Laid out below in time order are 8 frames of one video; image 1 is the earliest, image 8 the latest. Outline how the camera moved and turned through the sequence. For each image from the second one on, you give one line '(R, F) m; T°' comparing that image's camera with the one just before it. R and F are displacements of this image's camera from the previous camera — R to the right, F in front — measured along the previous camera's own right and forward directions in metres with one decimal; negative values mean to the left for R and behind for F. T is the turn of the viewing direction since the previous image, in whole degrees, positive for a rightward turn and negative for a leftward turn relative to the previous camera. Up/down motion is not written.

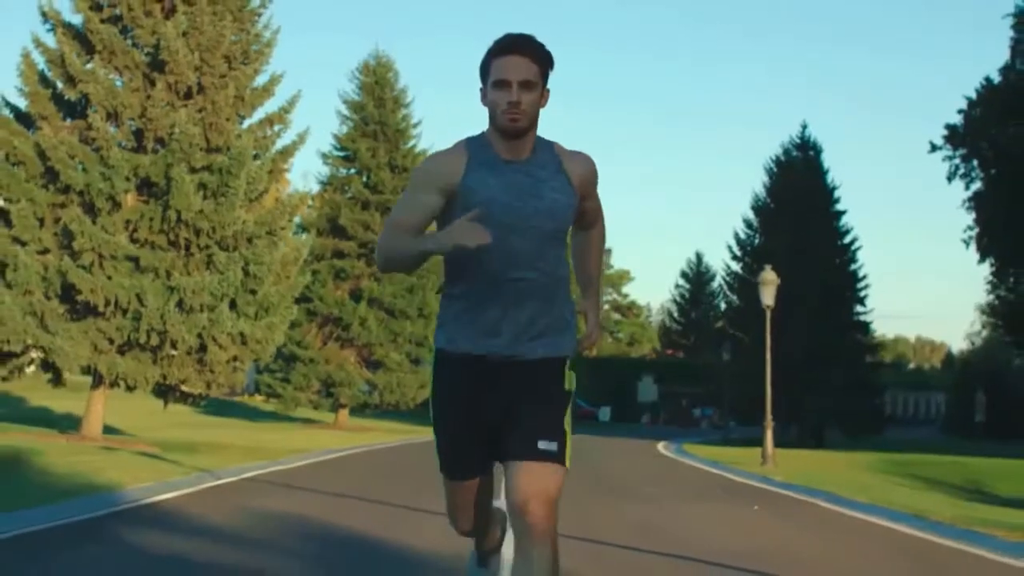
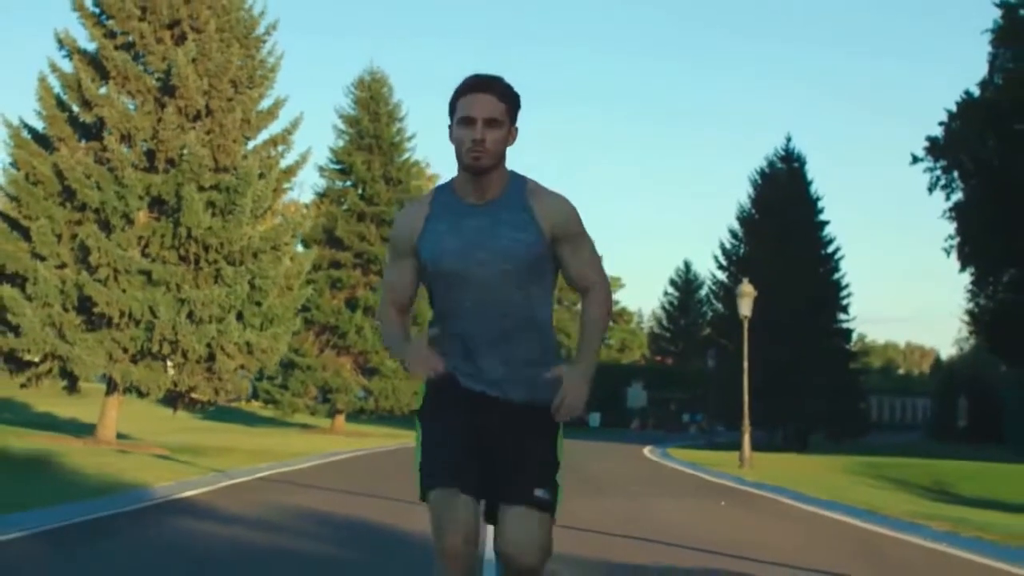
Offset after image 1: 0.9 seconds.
(0.0, -1.7) m; 0°
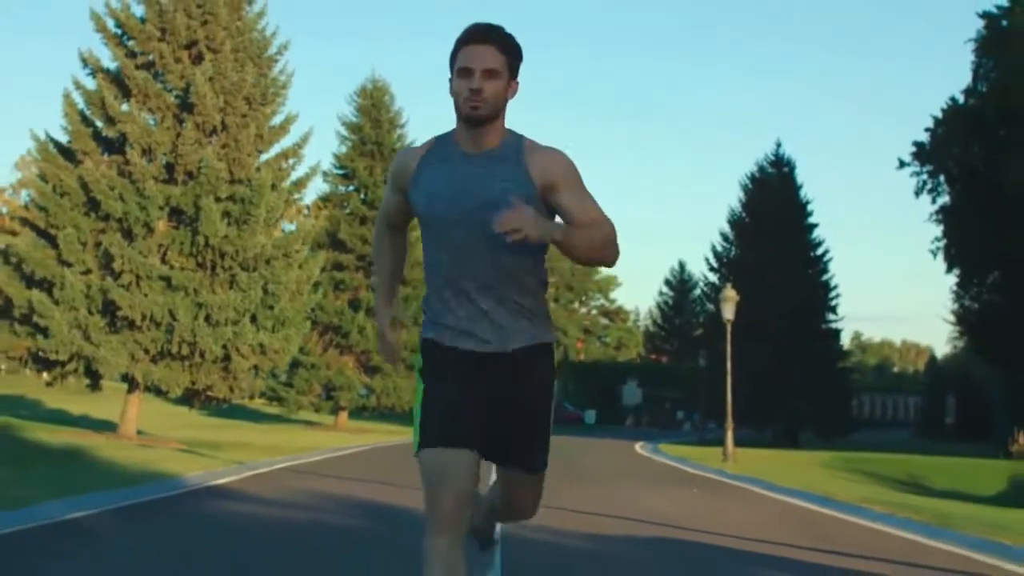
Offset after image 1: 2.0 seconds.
(0.0, -2.0) m; 0°
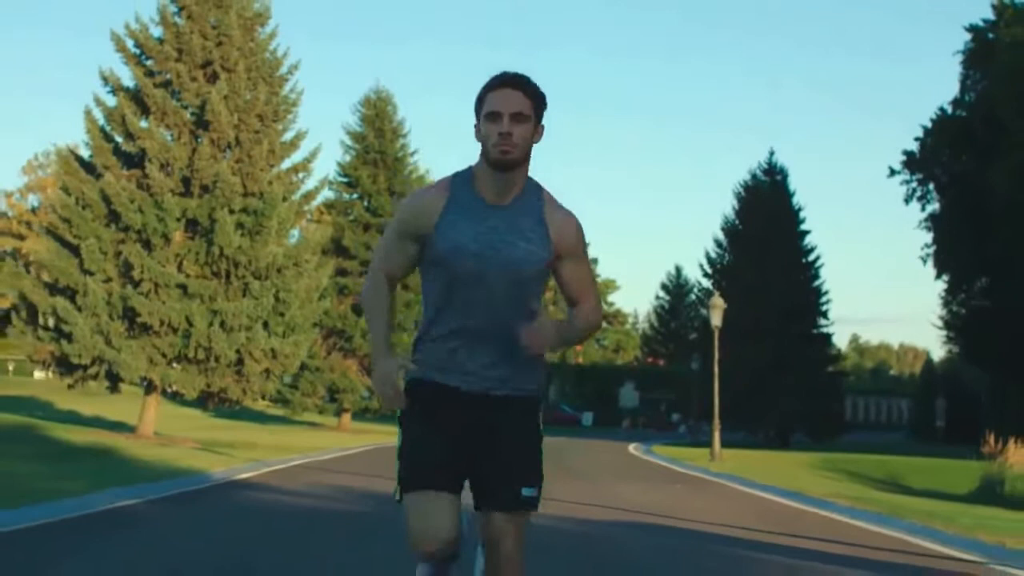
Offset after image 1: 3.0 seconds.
(0.0, -1.7) m; 0°
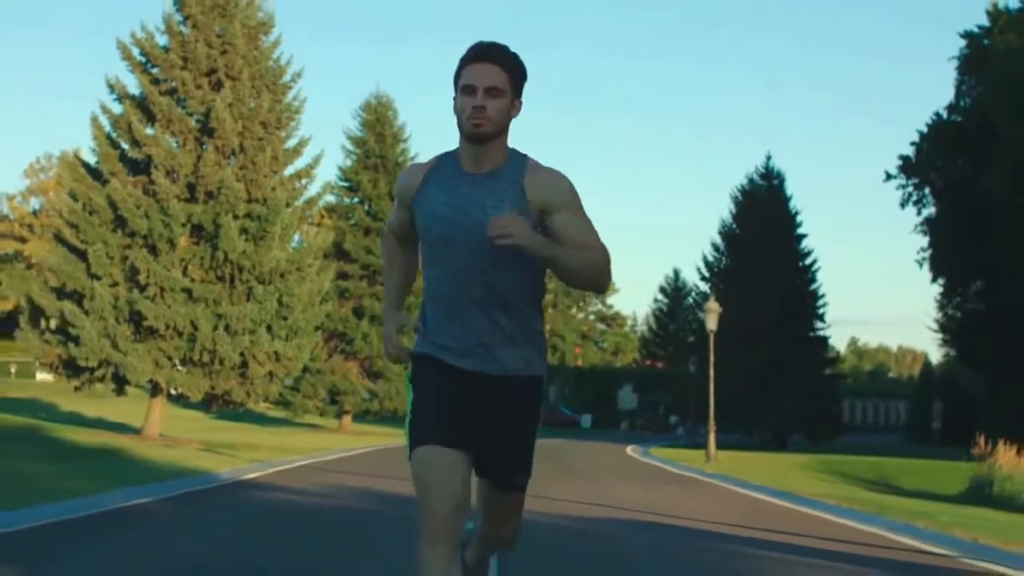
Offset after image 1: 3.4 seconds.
(0.0, -0.6) m; 0°
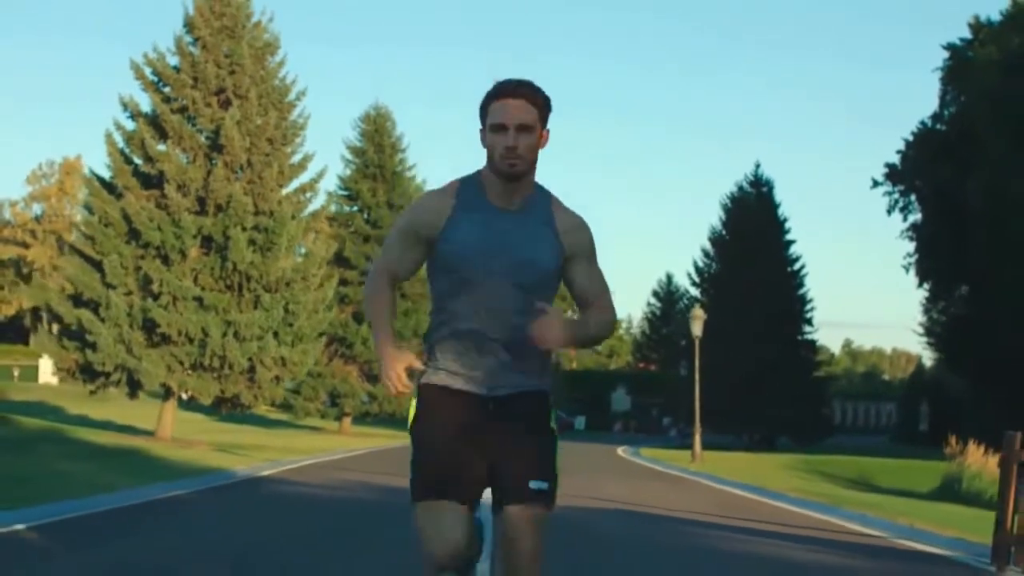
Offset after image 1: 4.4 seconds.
(0.0, -1.8) m; 0°
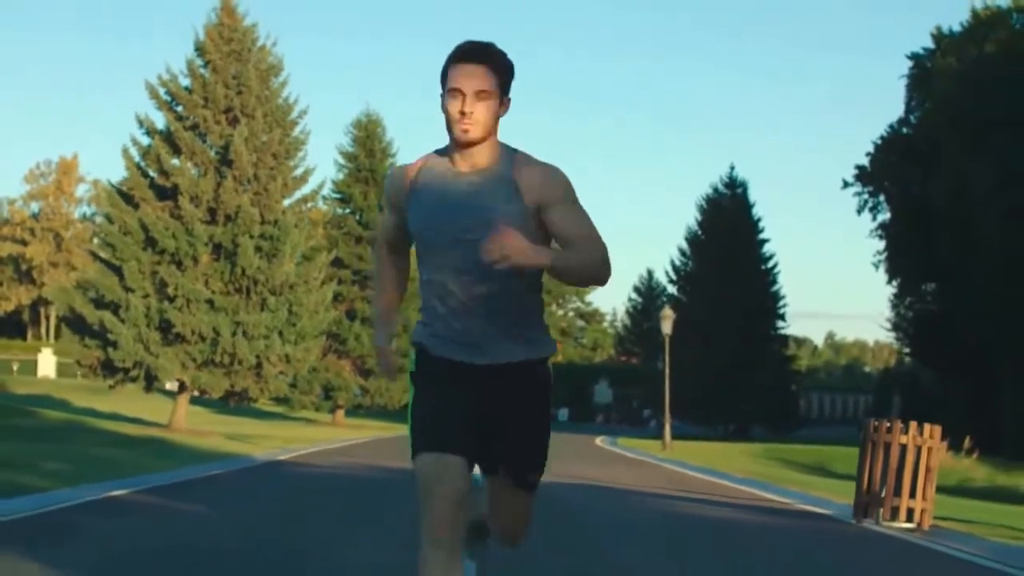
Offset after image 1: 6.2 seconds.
(0.0, -3.3) m; +1°
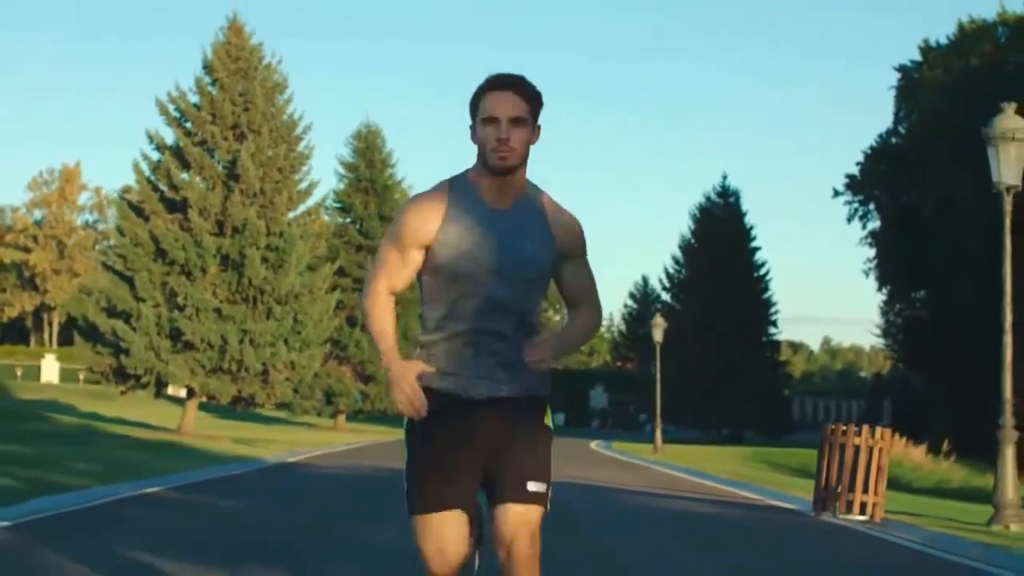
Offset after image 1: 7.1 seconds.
(0.0, -1.5) m; 0°
